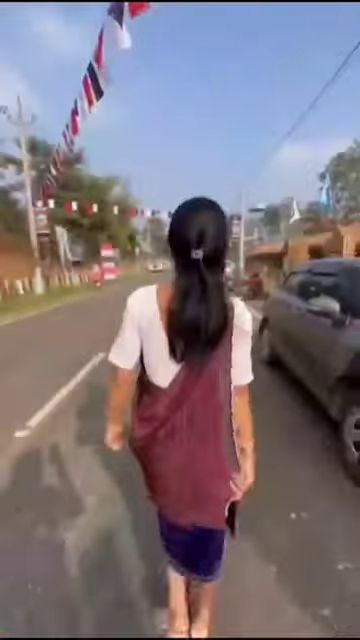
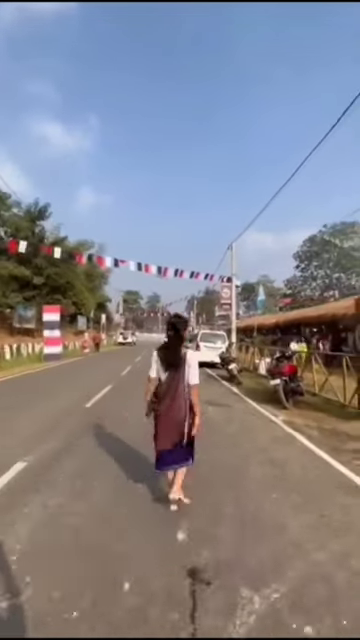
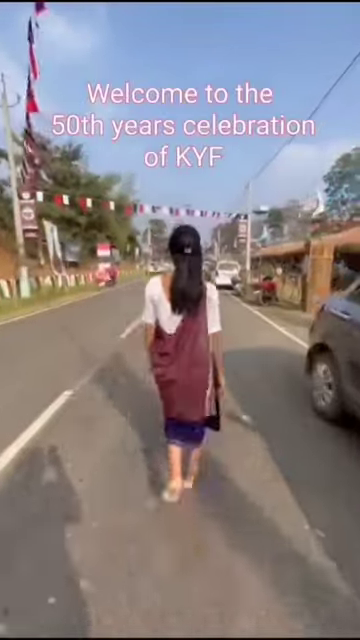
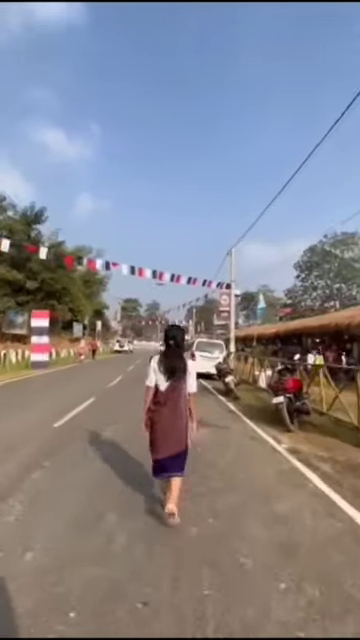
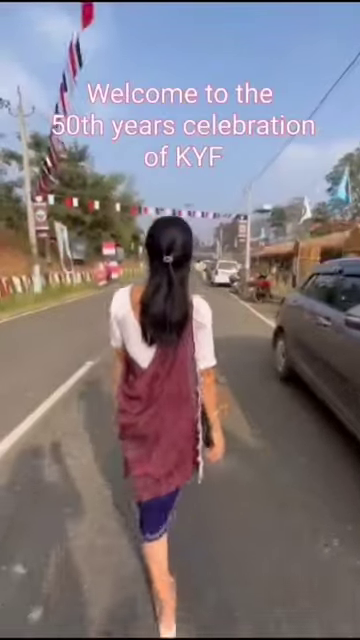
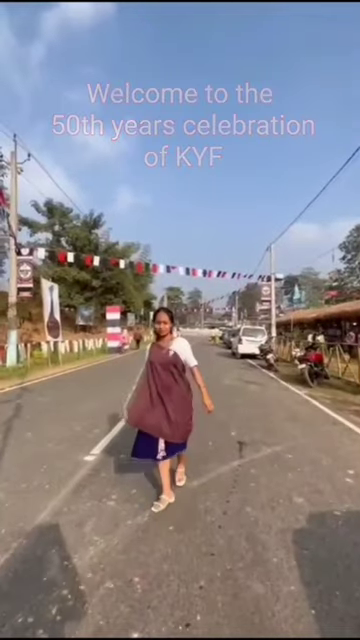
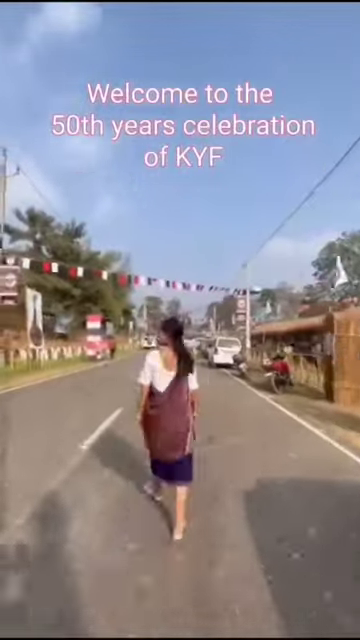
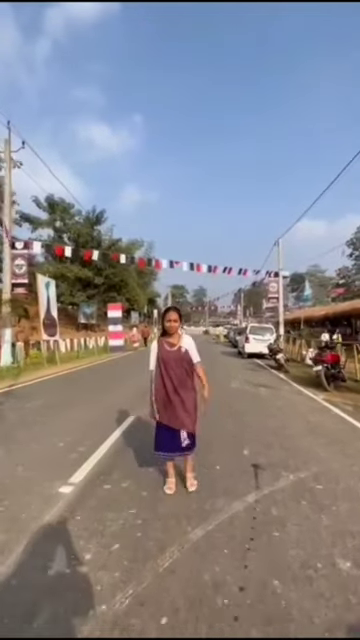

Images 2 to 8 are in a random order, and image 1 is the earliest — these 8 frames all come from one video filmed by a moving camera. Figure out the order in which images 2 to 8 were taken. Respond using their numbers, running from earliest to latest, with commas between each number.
5, 3, 7, 6, 8, 2, 4
